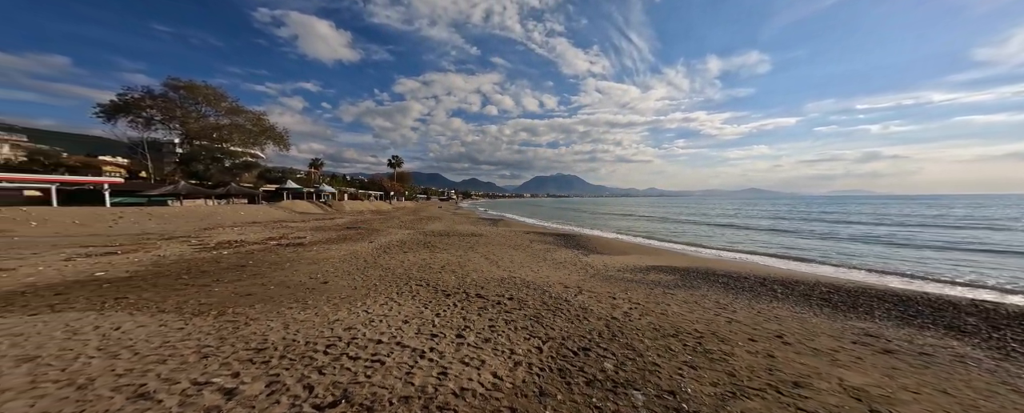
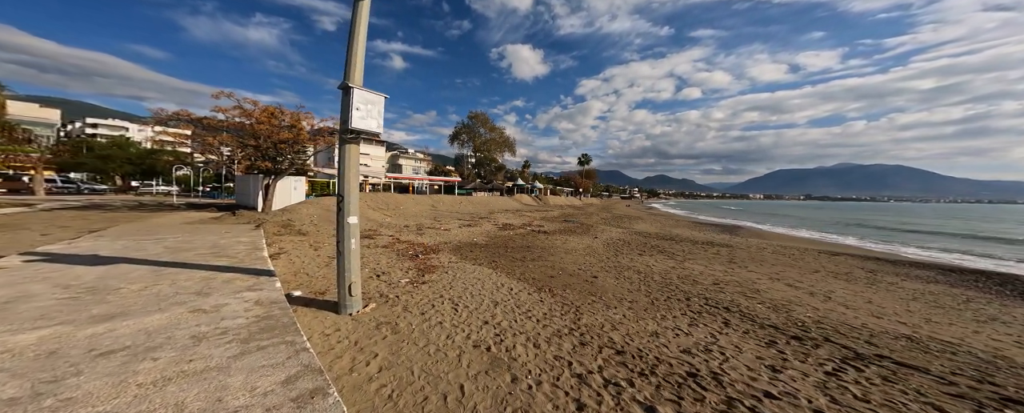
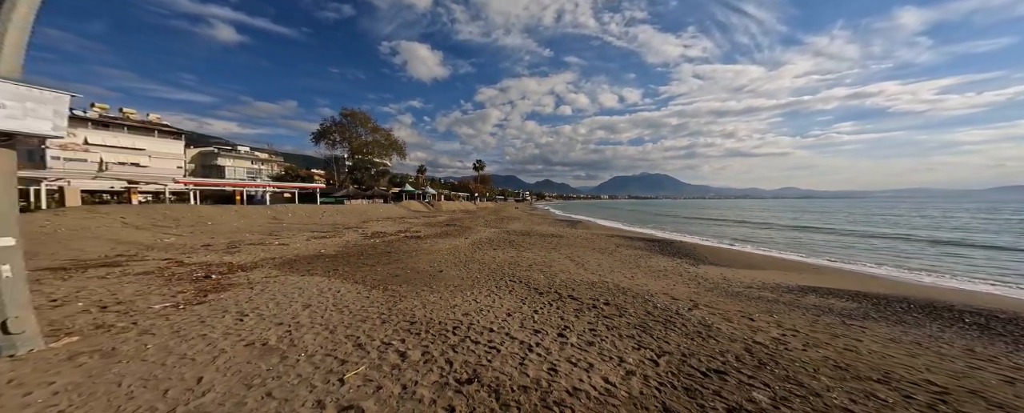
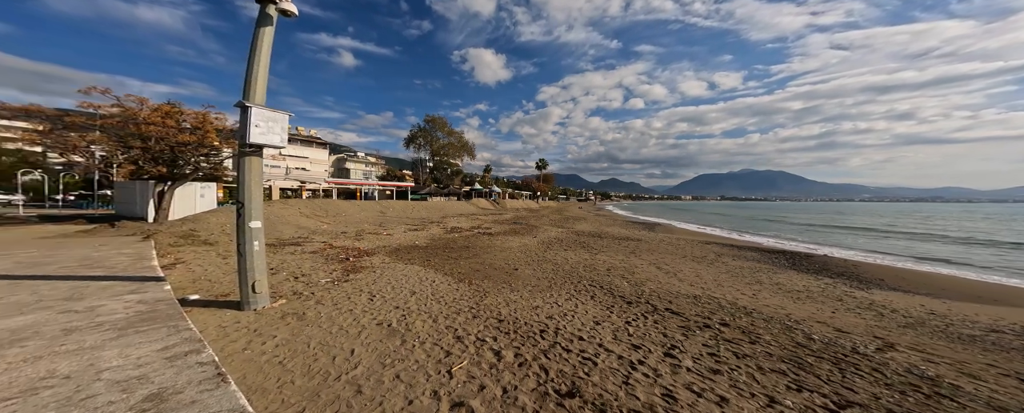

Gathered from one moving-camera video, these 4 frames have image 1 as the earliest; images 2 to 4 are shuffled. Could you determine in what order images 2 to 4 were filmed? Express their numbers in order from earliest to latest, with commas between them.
3, 4, 2
